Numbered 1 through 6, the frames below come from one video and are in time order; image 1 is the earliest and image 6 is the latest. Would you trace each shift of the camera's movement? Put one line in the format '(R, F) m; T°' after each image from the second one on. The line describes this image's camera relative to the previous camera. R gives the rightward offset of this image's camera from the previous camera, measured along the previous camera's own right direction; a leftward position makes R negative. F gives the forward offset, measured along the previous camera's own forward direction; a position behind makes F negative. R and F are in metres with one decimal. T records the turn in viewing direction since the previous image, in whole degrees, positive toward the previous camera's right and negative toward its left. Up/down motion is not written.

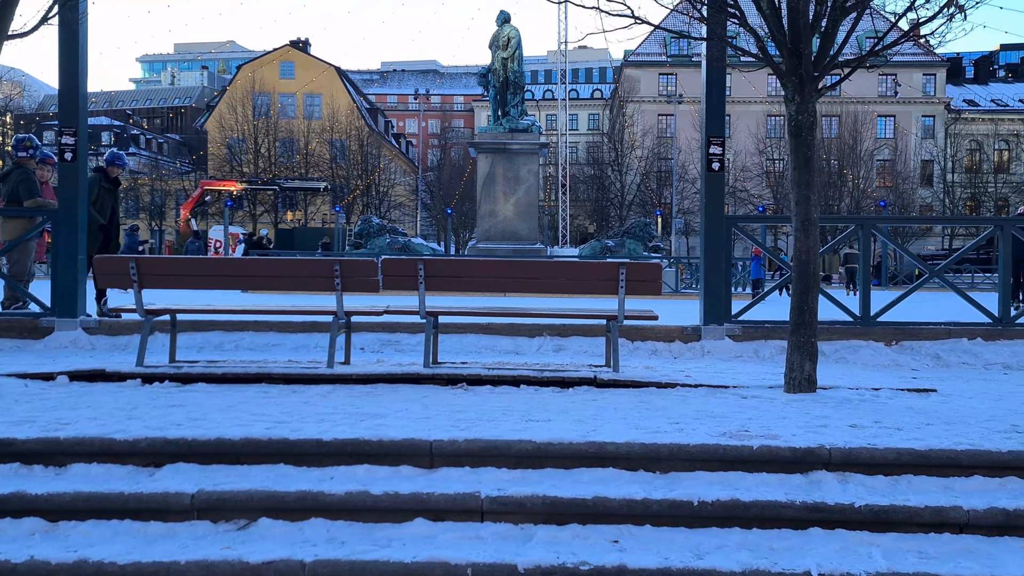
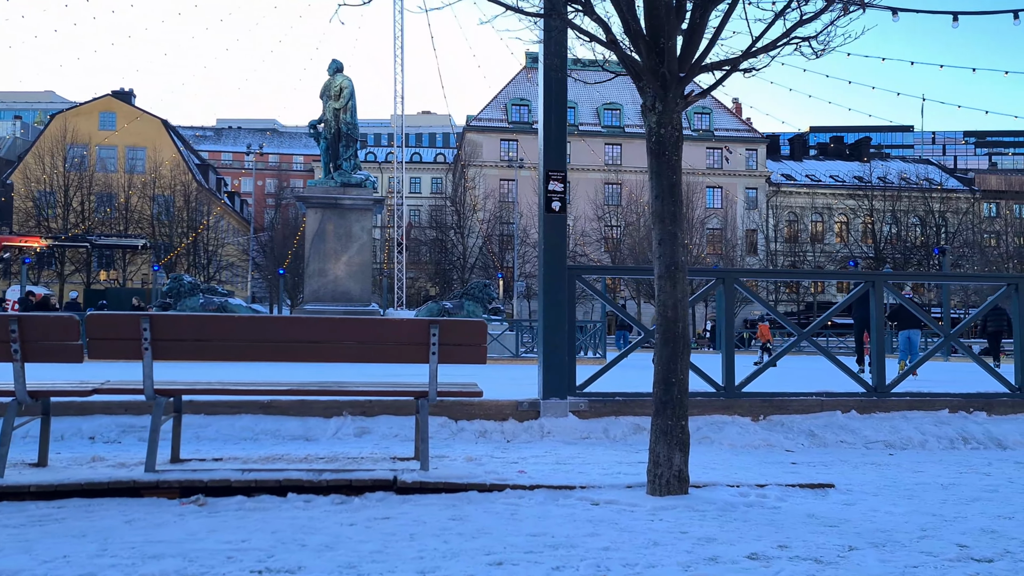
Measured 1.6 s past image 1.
(+0.3, +1.5) m; +10°
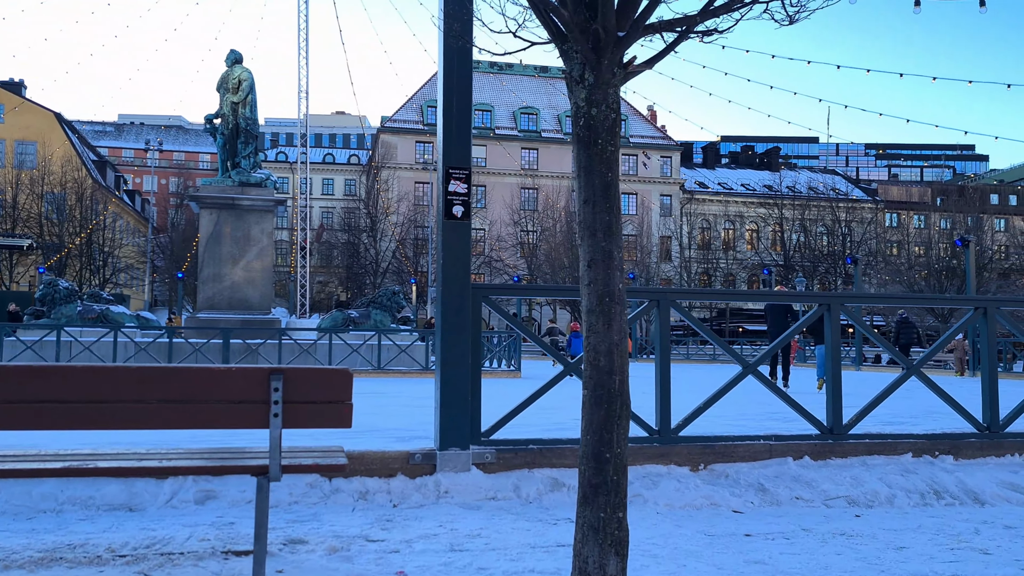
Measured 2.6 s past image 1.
(+0.1, +1.2) m; +5°
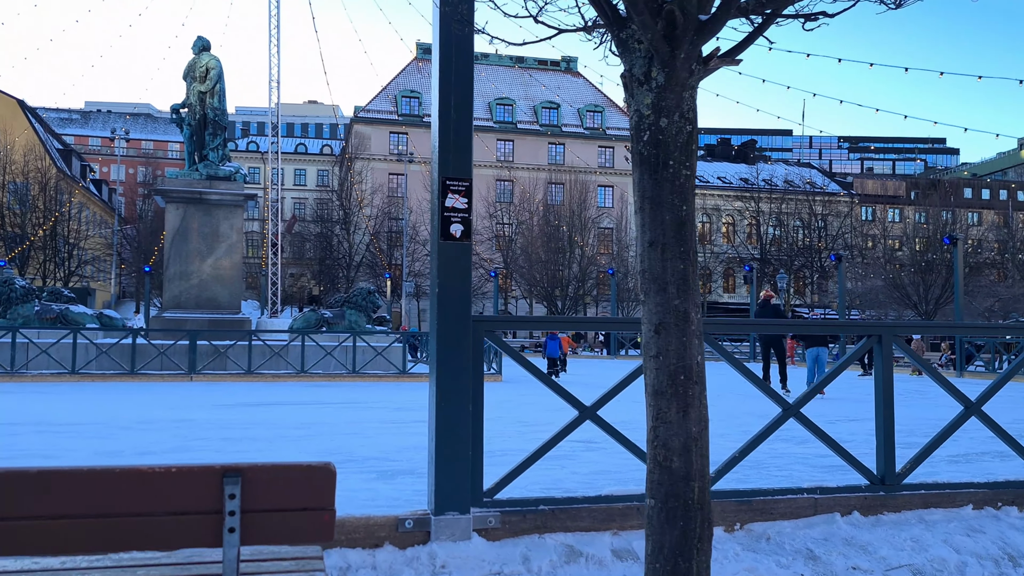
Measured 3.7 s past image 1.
(-0.2, +0.8) m; +2°
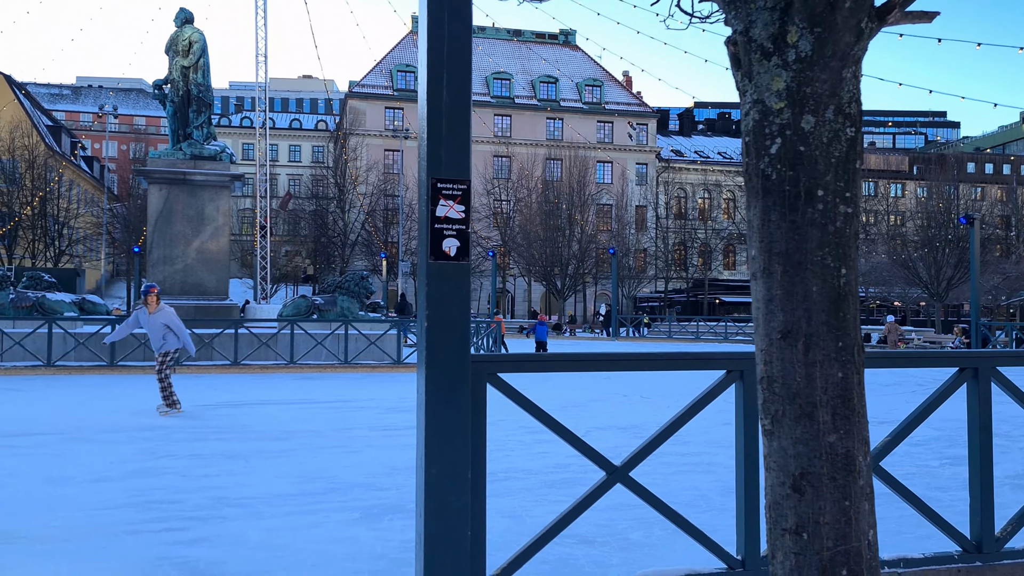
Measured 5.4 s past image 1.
(0.0, +1.0) m; 0°
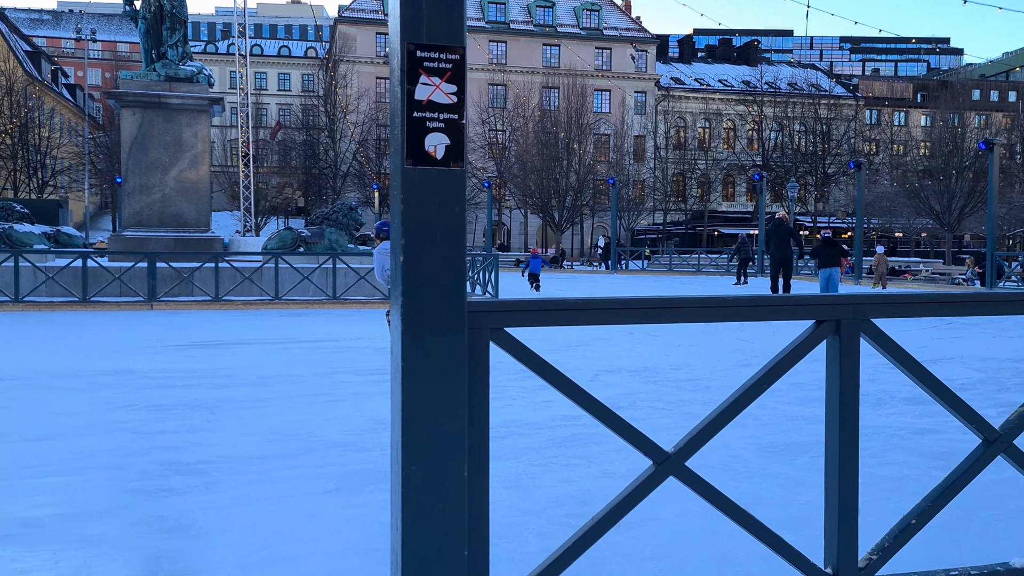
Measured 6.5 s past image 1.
(0.0, +1.0) m; 0°
